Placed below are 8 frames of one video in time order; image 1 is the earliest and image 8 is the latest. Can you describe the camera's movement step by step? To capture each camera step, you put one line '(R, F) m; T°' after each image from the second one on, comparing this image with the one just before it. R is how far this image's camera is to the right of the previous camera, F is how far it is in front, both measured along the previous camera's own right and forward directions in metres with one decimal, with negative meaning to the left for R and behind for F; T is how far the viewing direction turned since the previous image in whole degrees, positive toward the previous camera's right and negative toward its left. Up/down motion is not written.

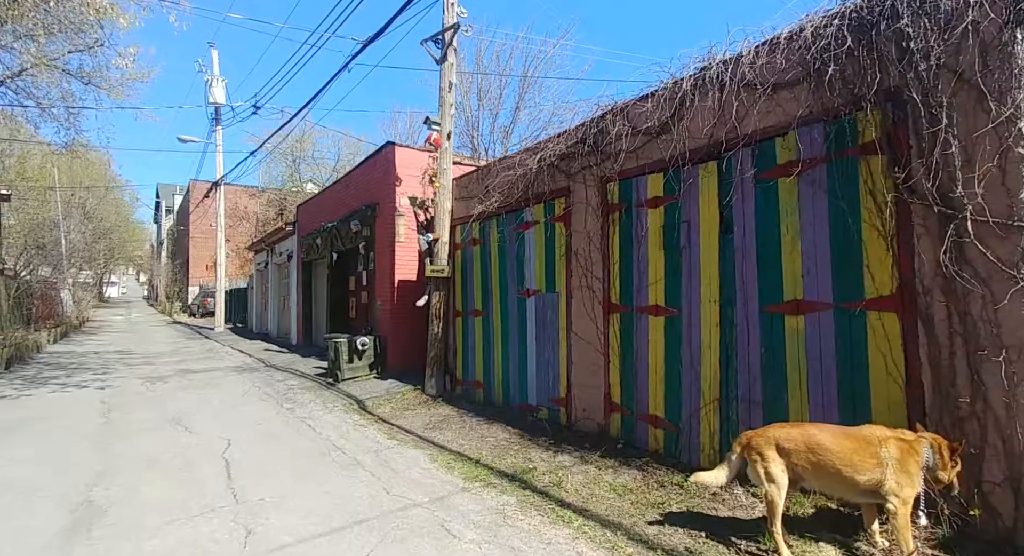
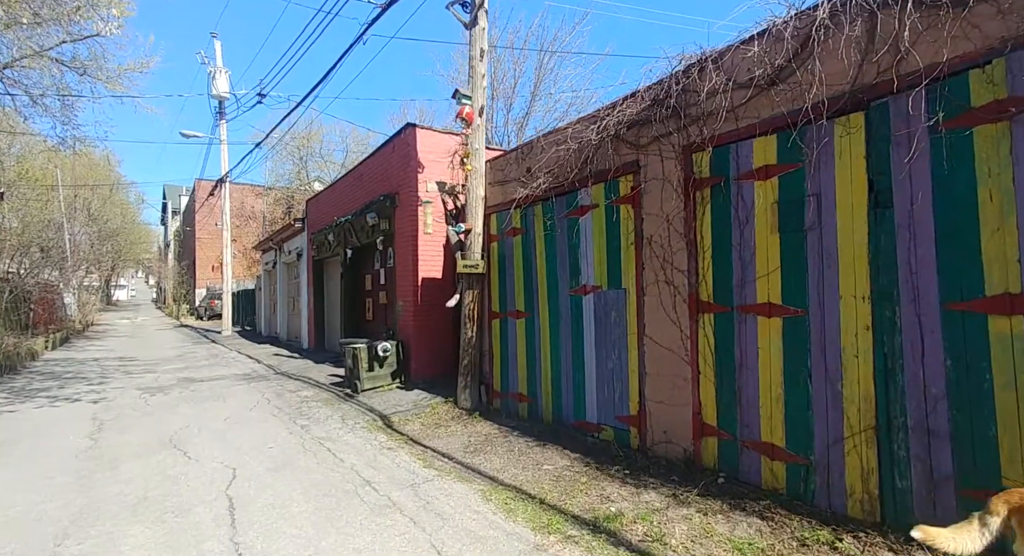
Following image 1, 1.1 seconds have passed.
(-0.5, +1.0) m; -1°
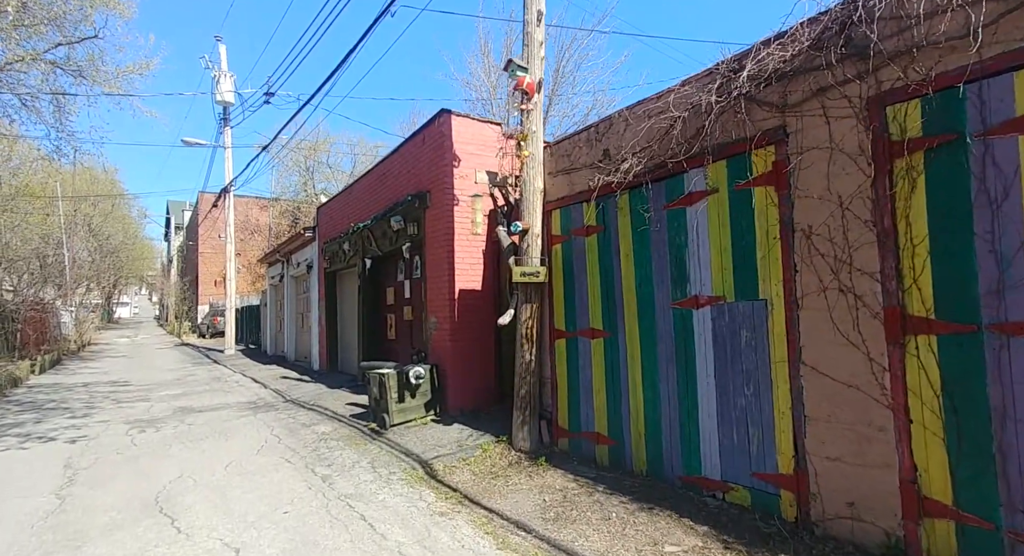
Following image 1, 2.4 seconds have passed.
(-0.7, +1.3) m; 0°
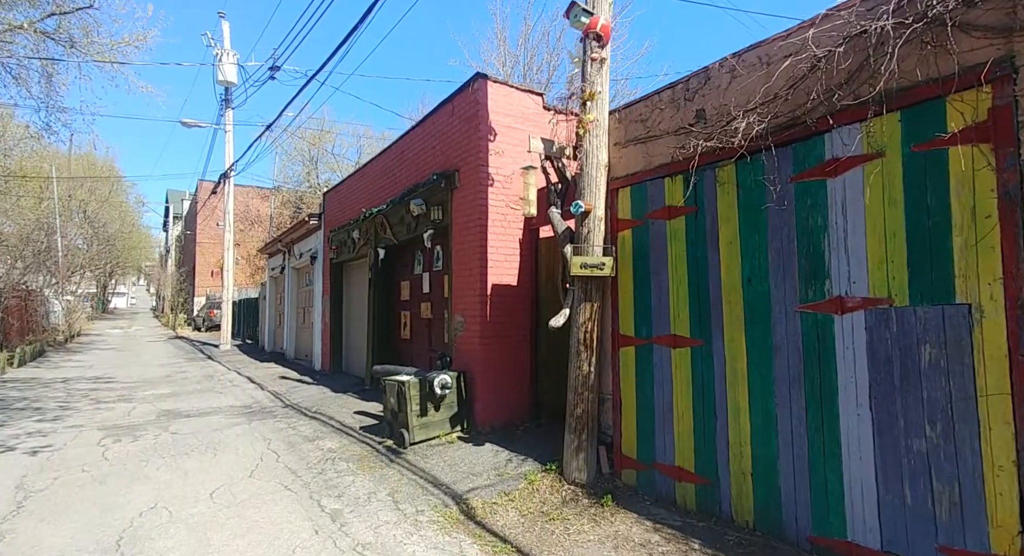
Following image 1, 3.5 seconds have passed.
(-0.5, +1.1) m; 0°
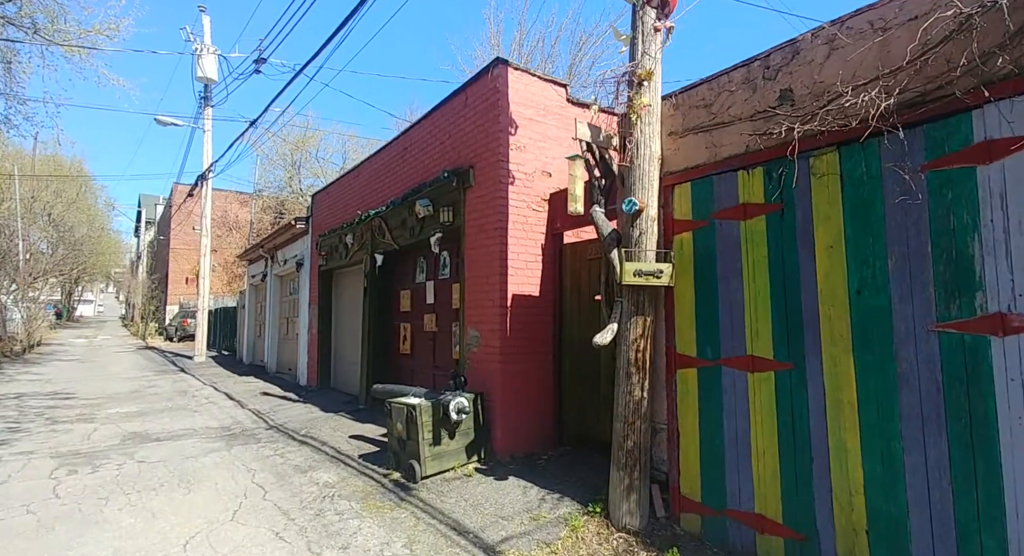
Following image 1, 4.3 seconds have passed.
(-0.4, +0.7) m; +2°
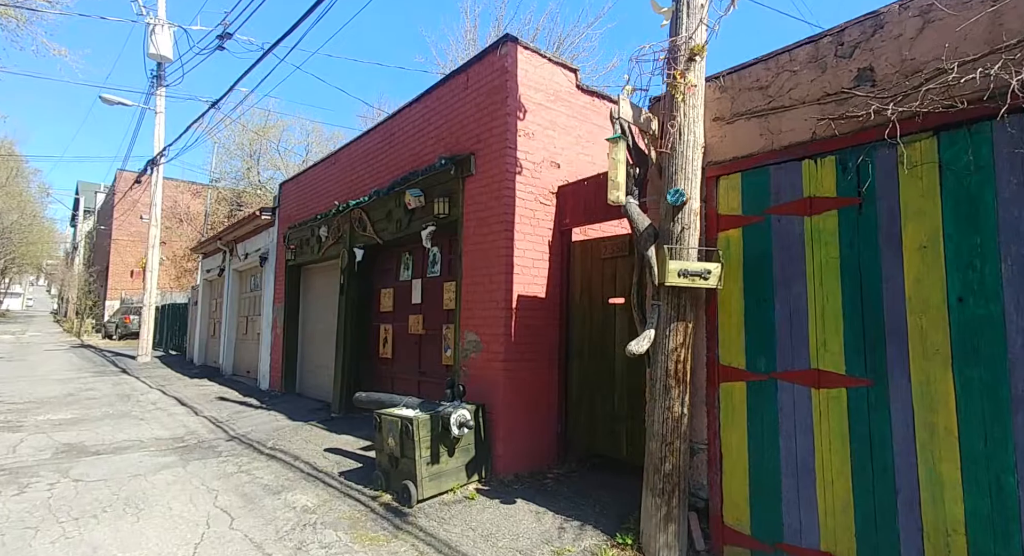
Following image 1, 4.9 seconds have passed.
(-0.4, +0.5) m; +4°
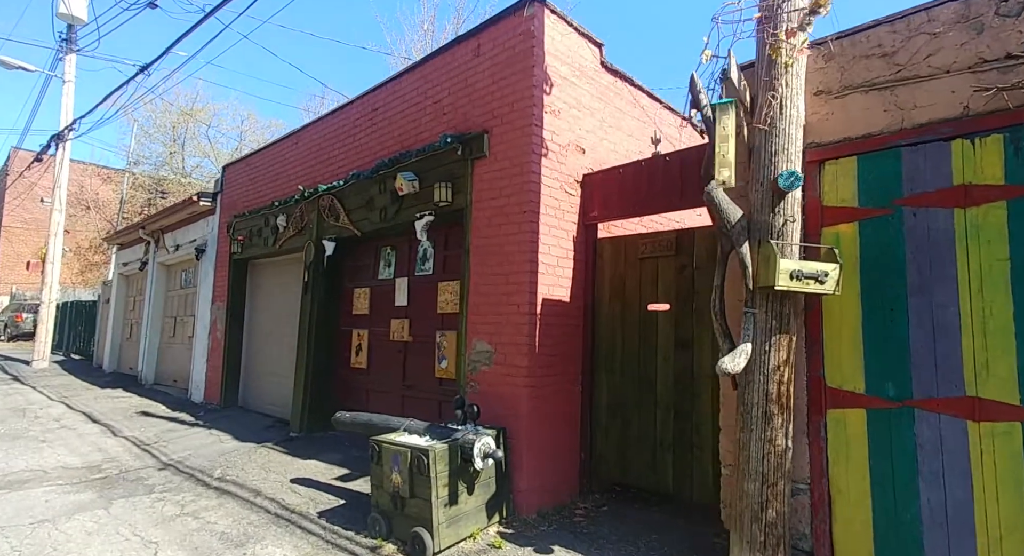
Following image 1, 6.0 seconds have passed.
(-0.7, +0.8) m; +7°
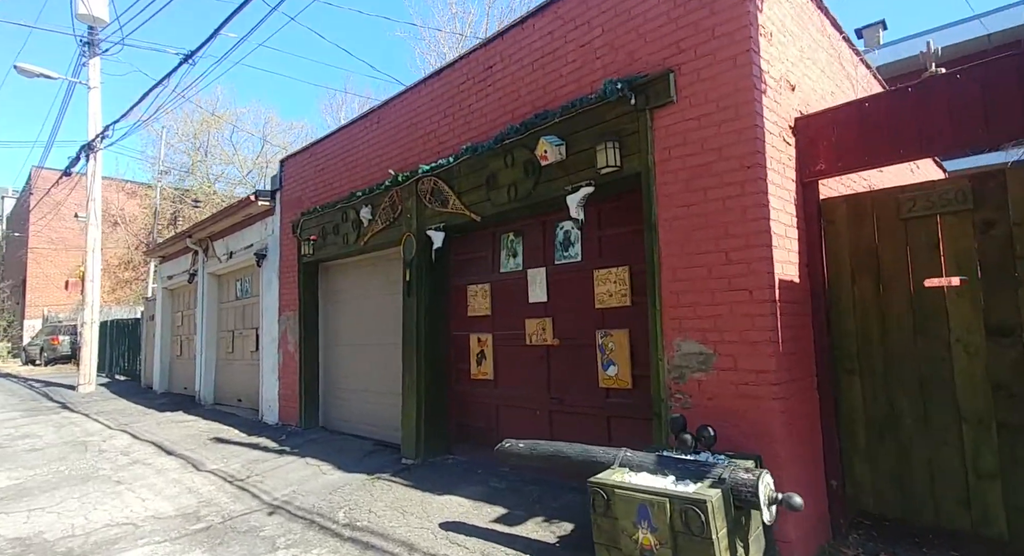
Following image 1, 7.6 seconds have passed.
(-1.3, +1.0) m; -2°
